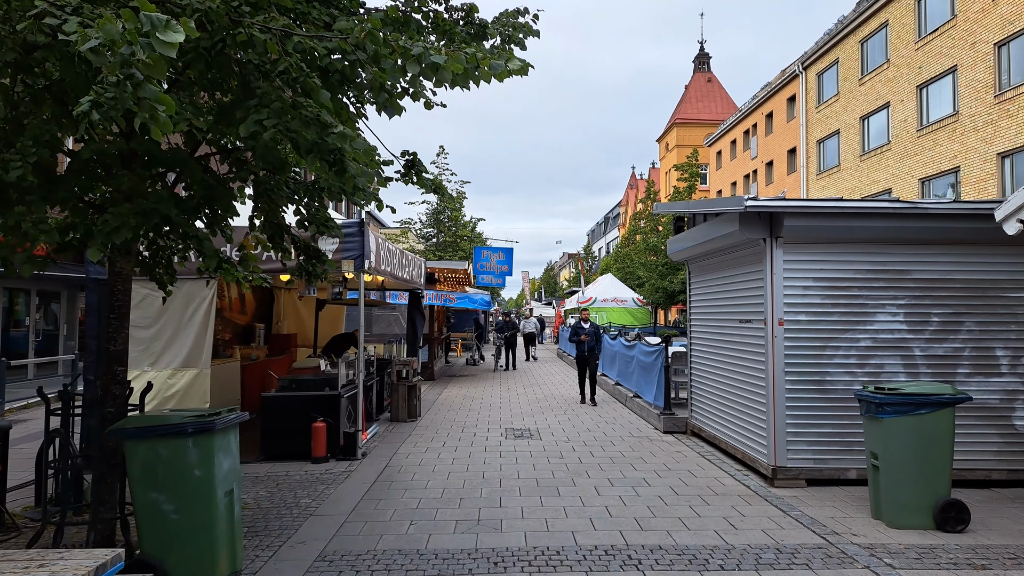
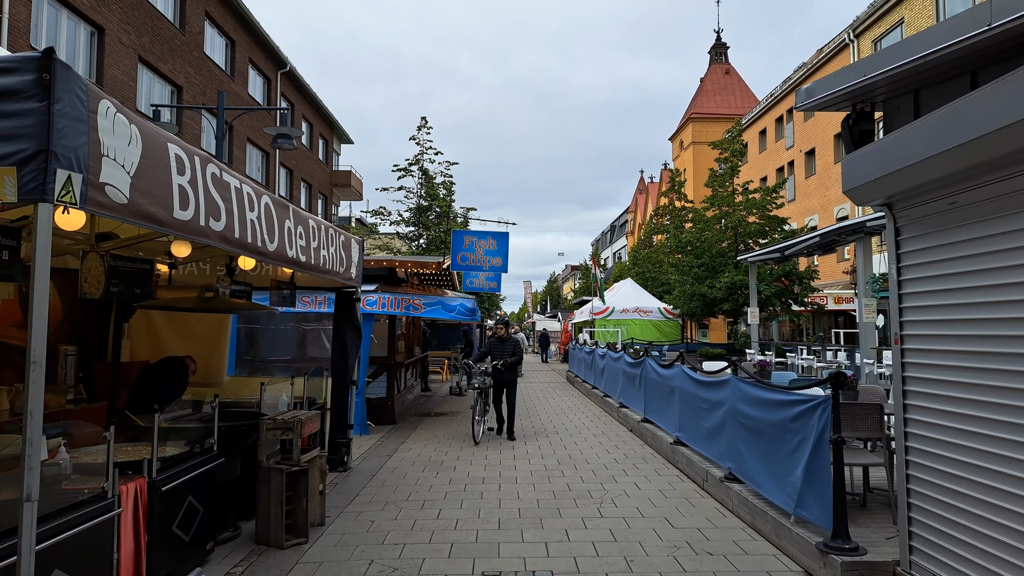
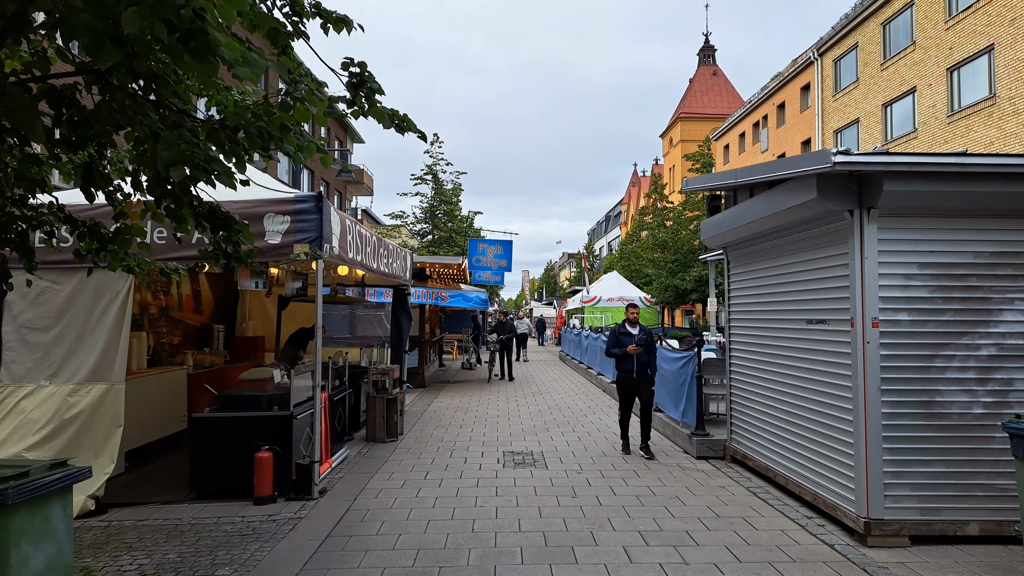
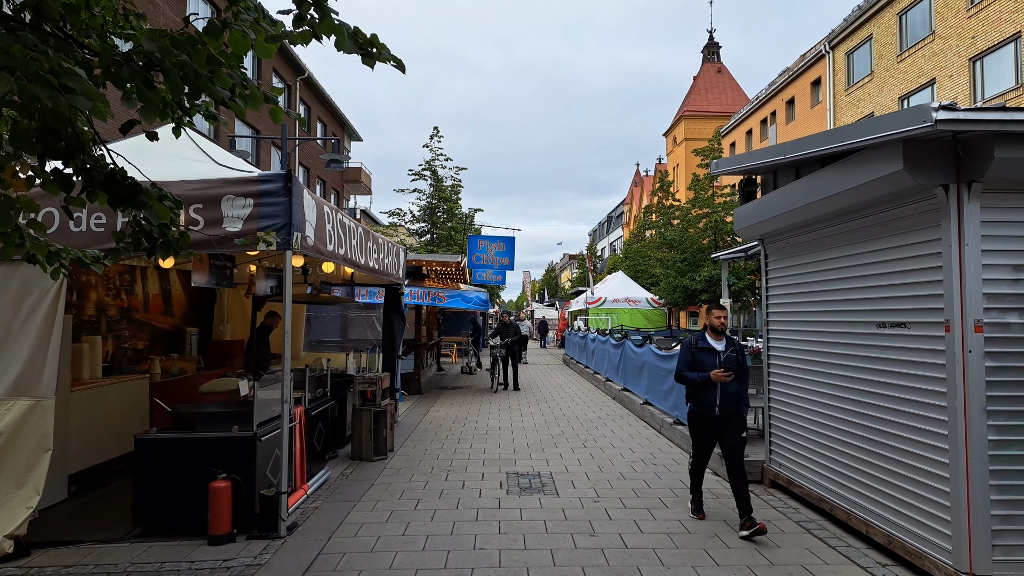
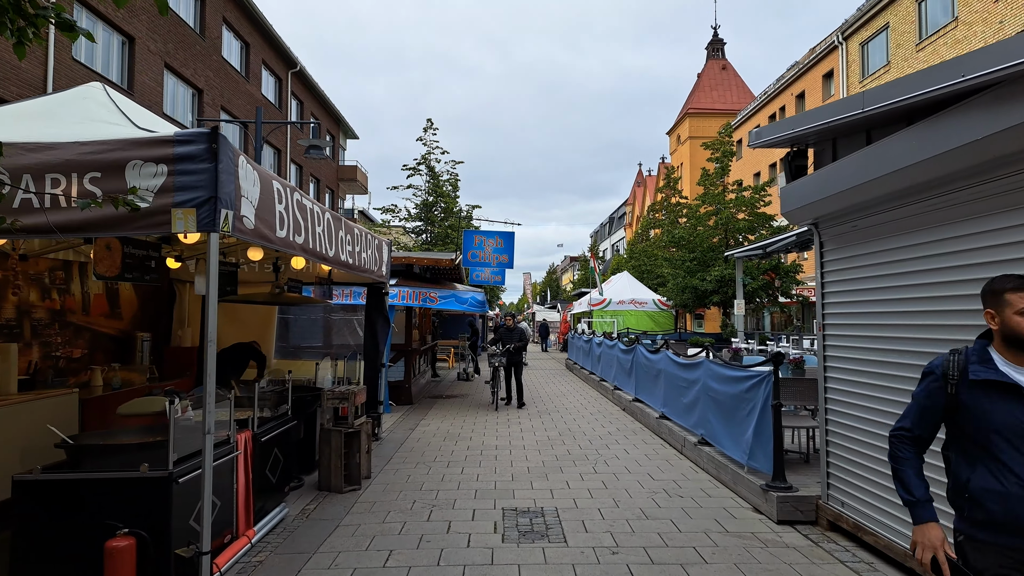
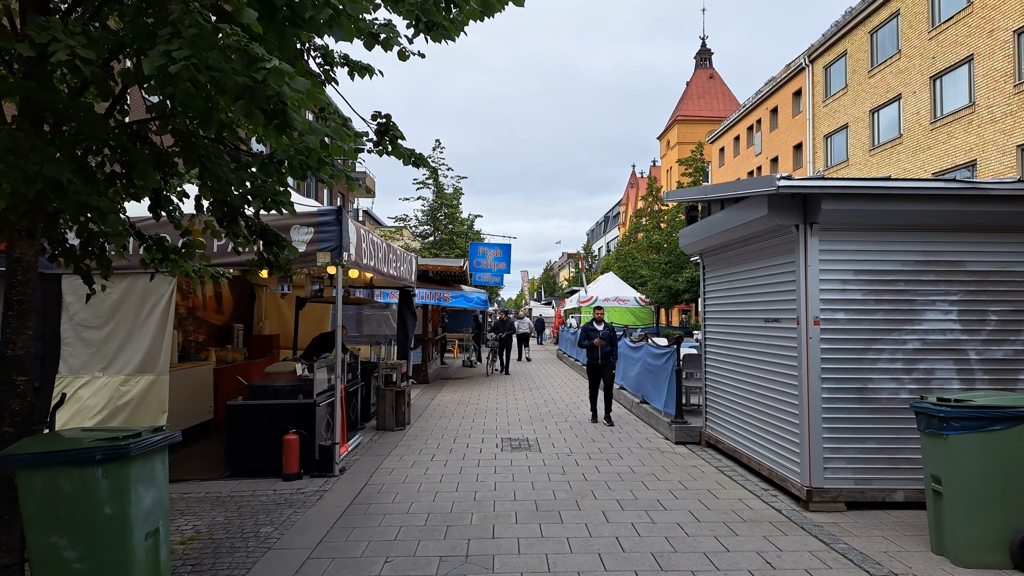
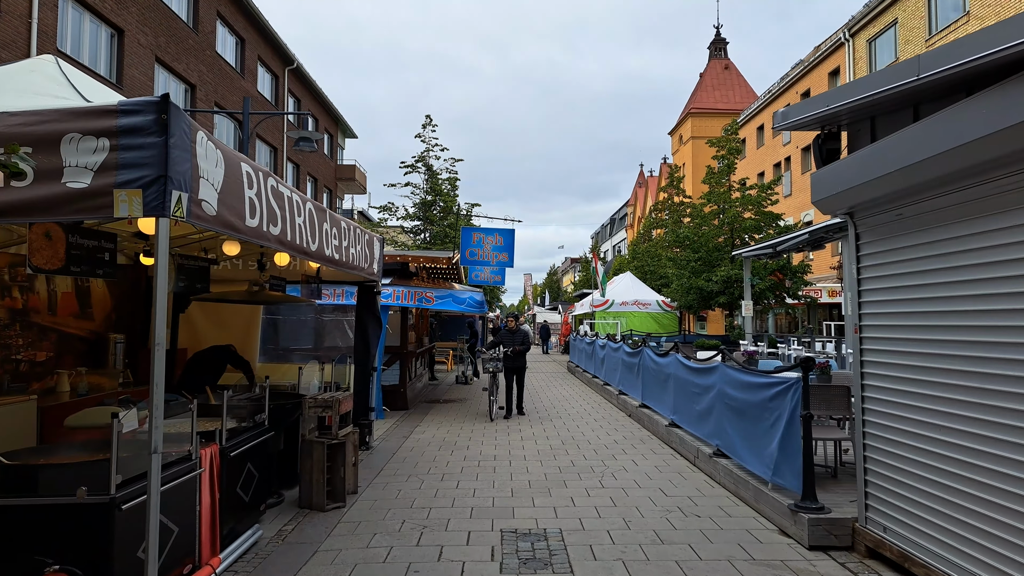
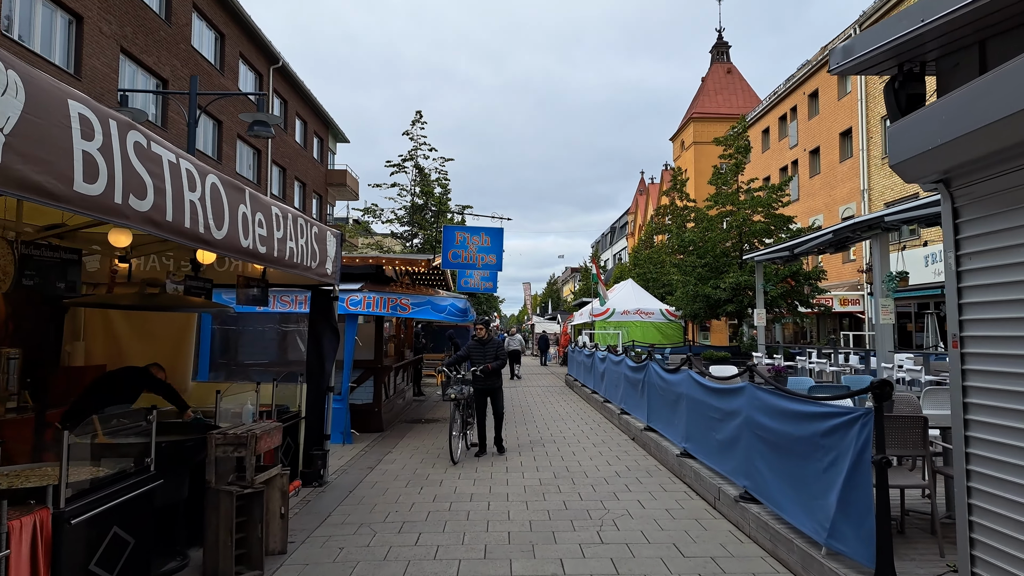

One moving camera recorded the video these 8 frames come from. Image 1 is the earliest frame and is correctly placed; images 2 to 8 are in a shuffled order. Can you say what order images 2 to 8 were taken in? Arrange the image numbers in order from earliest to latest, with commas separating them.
6, 3, 4, 5, 7, 2, 8
